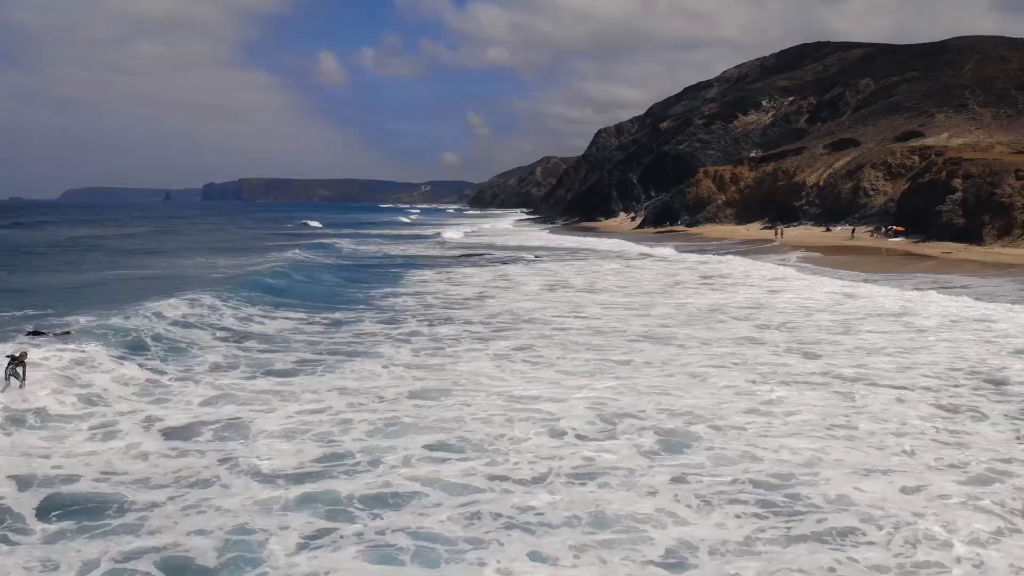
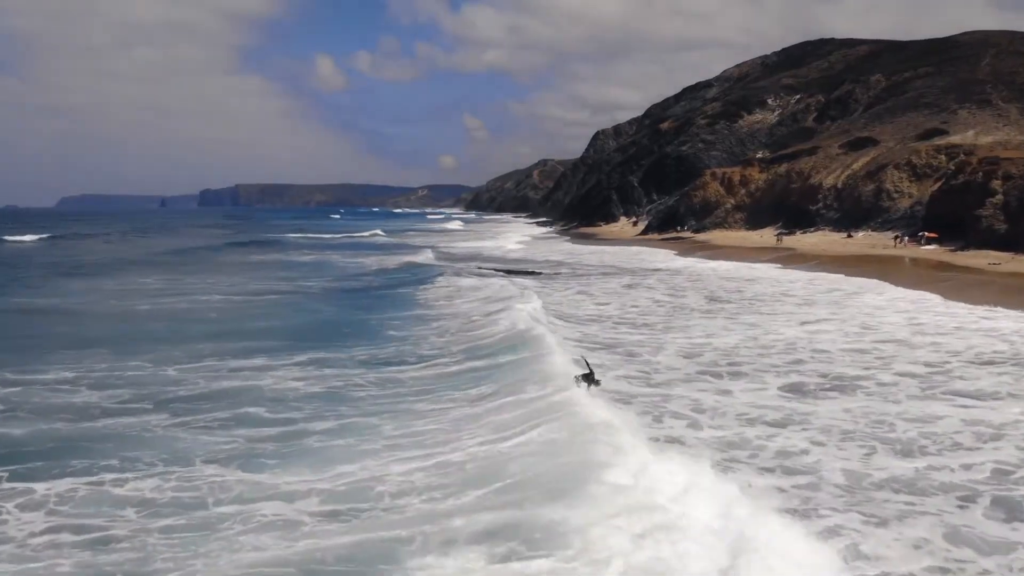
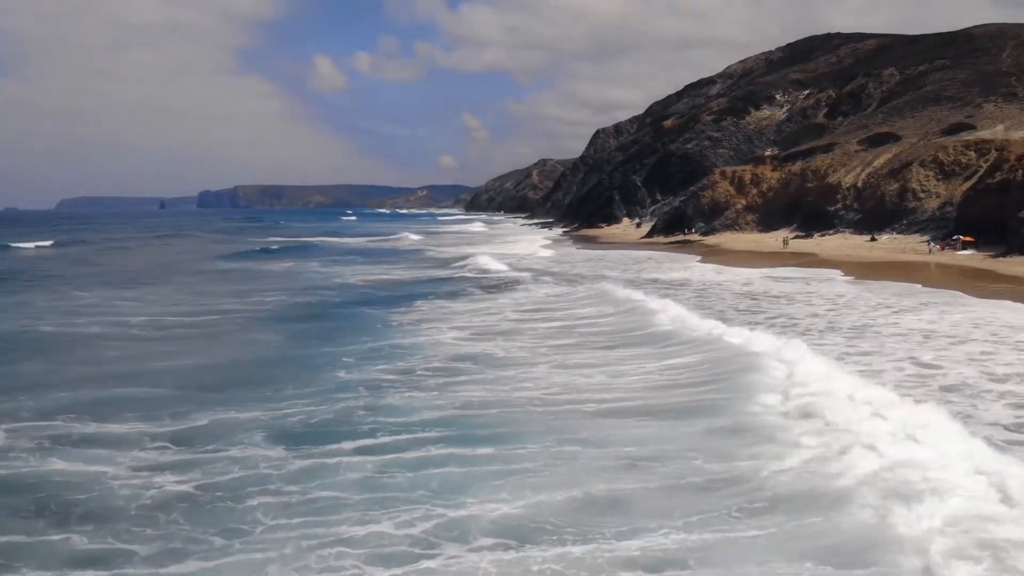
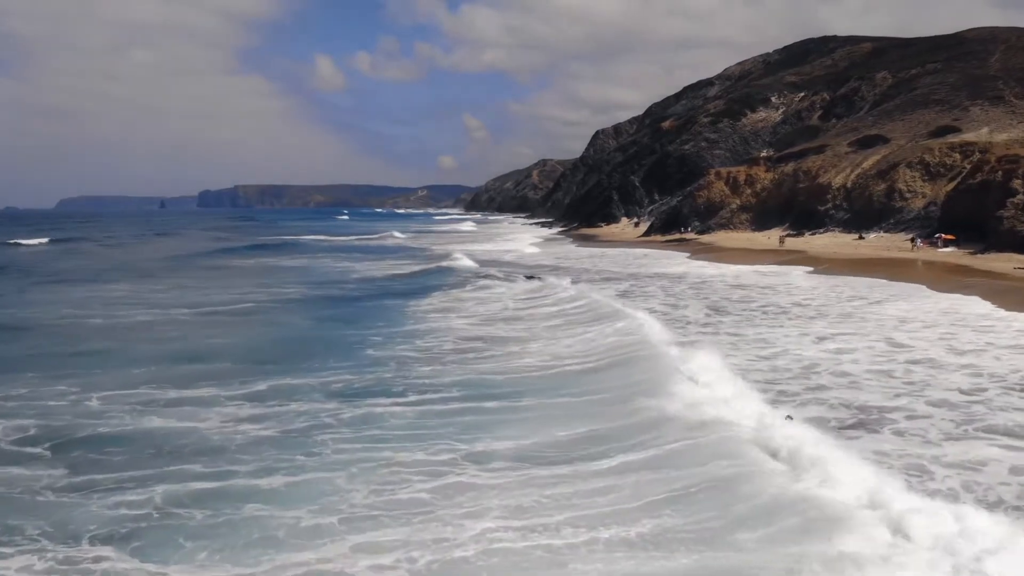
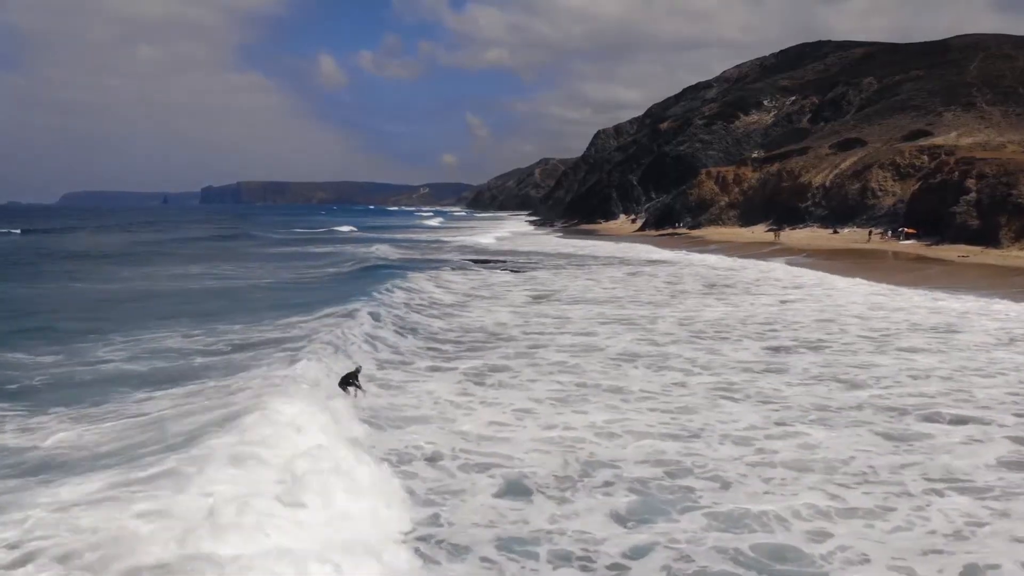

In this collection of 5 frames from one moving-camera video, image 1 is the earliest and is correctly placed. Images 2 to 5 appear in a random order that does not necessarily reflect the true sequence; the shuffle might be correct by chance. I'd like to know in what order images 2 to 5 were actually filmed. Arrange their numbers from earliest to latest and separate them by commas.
5, 2, 4, 3
